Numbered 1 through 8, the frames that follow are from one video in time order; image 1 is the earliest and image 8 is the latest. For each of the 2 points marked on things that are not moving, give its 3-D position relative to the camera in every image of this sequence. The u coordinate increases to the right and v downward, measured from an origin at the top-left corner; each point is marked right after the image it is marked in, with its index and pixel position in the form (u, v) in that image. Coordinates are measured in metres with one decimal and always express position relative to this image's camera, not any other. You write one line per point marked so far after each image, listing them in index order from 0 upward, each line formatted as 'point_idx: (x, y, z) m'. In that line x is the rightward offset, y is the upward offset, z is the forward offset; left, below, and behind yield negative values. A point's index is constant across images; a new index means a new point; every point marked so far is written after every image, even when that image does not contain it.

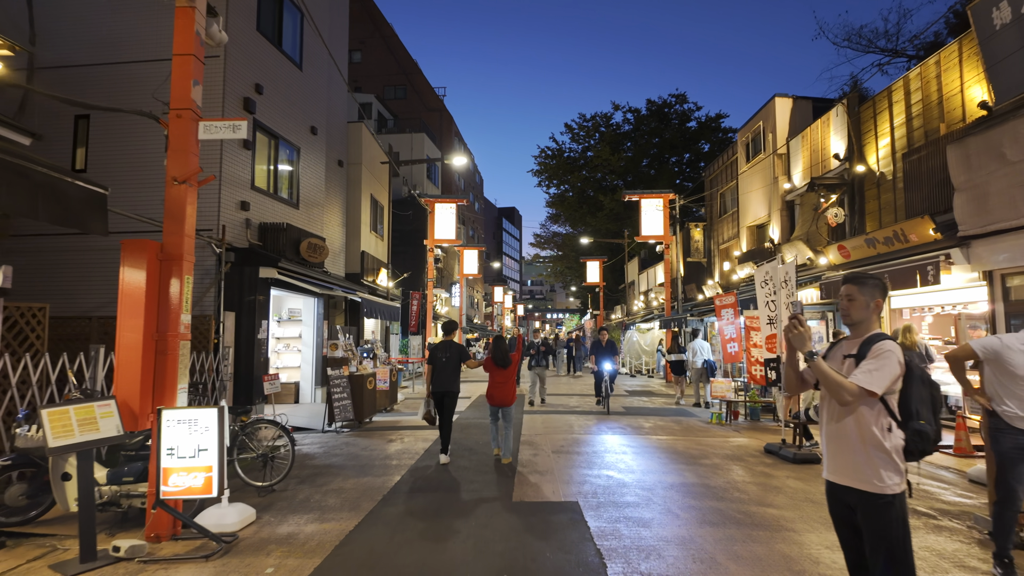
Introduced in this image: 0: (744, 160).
0: (+7.4, +4.1, +19.1) m
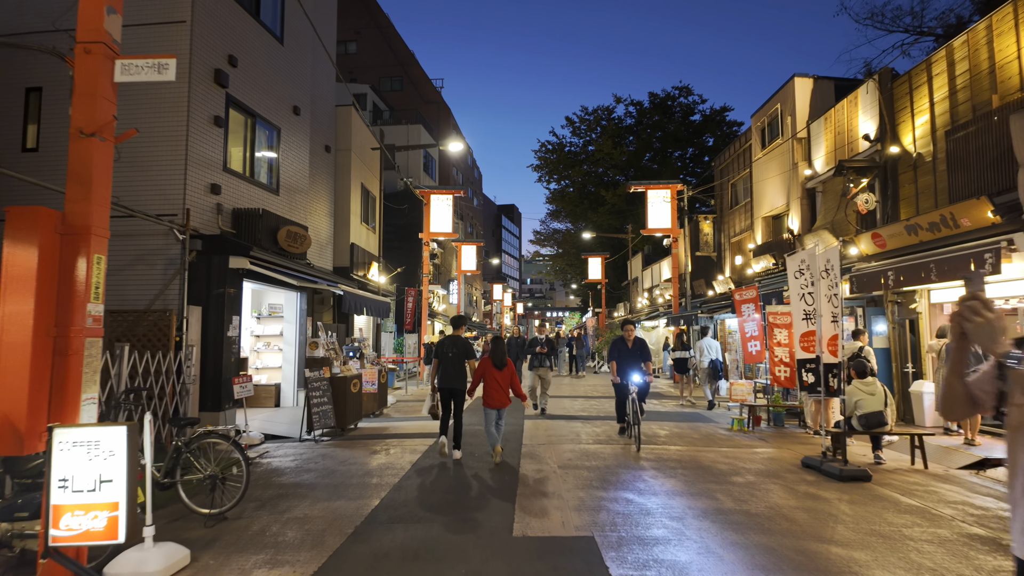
0: (+7.4, +4.3, +17.9) m
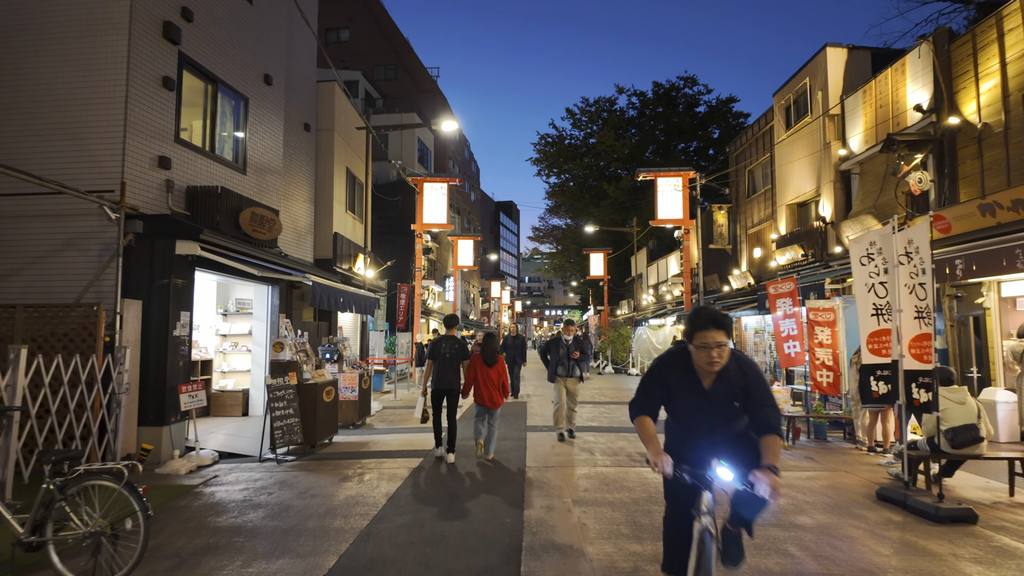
0: (+7.4, +4.4, +16.3) m
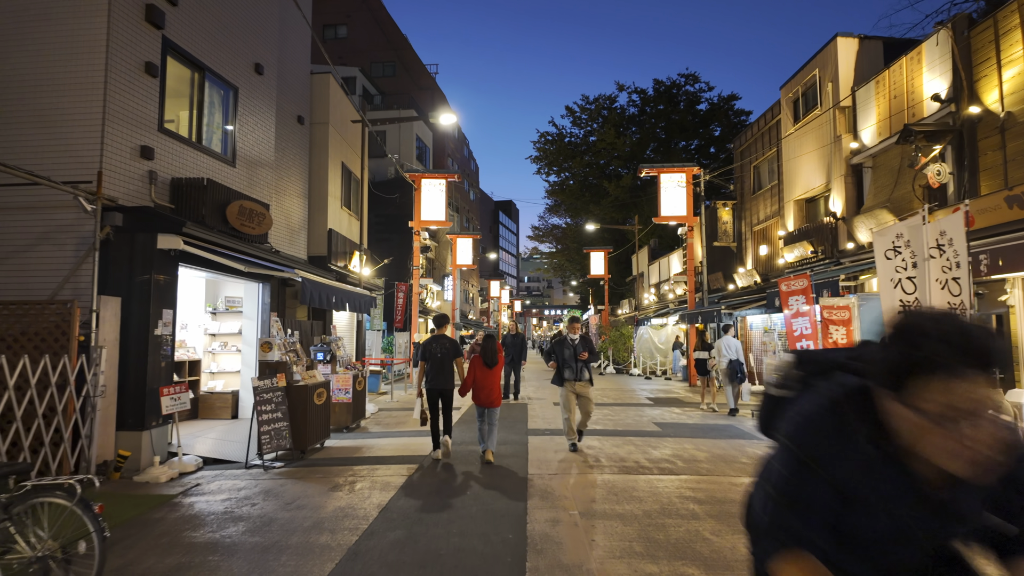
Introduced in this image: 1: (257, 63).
0: (+7.4, +4.5, +15.9) m
1: (-5.1, +4.5, +11.8) m
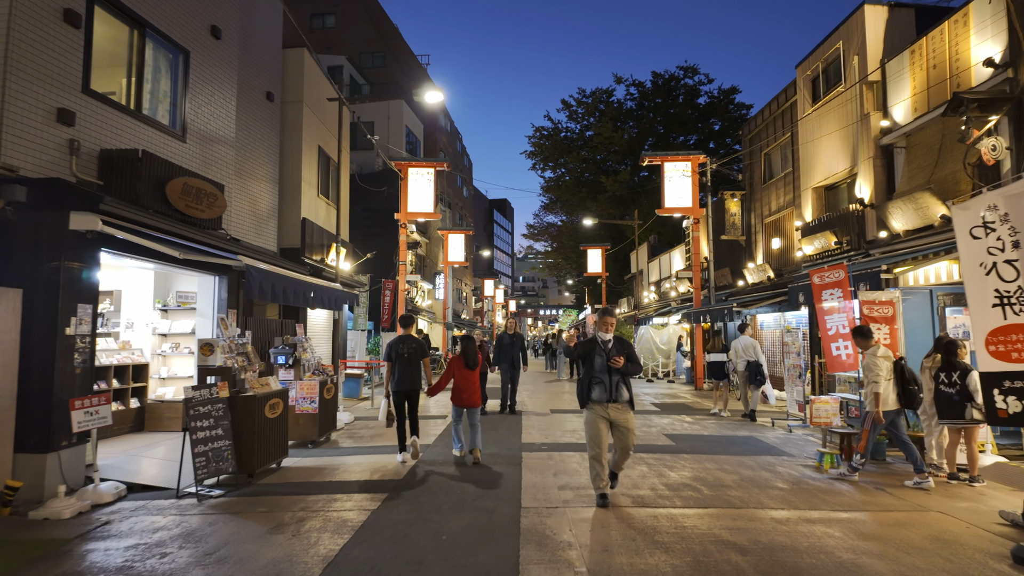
0: (+7.3, +4.6, +14.6) m
1: (-5.2, +4.6, +10.4) m
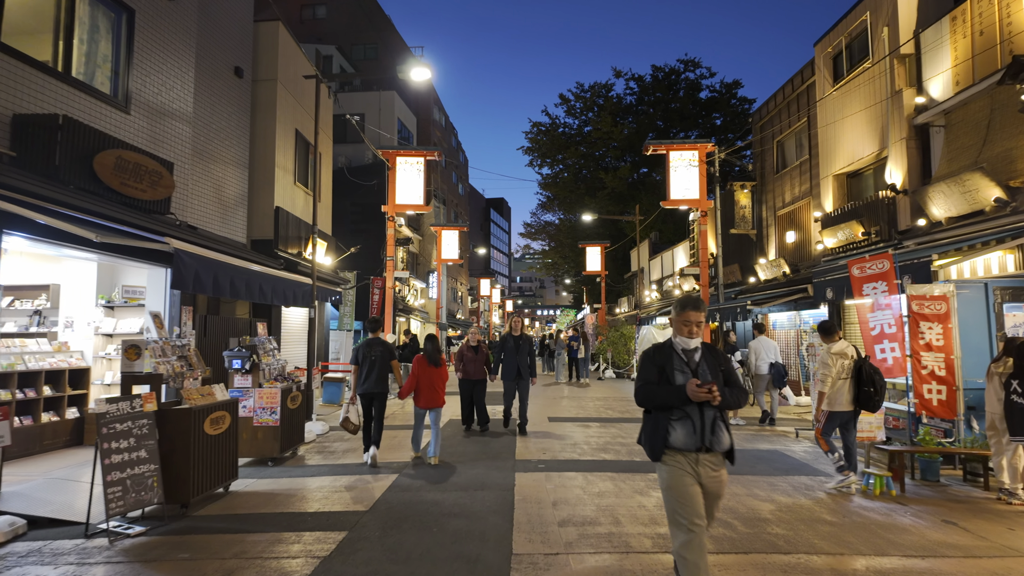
0: (+7.1, +4.7, +13.4) m
1: (-5.3, +4.7, +9.2) m
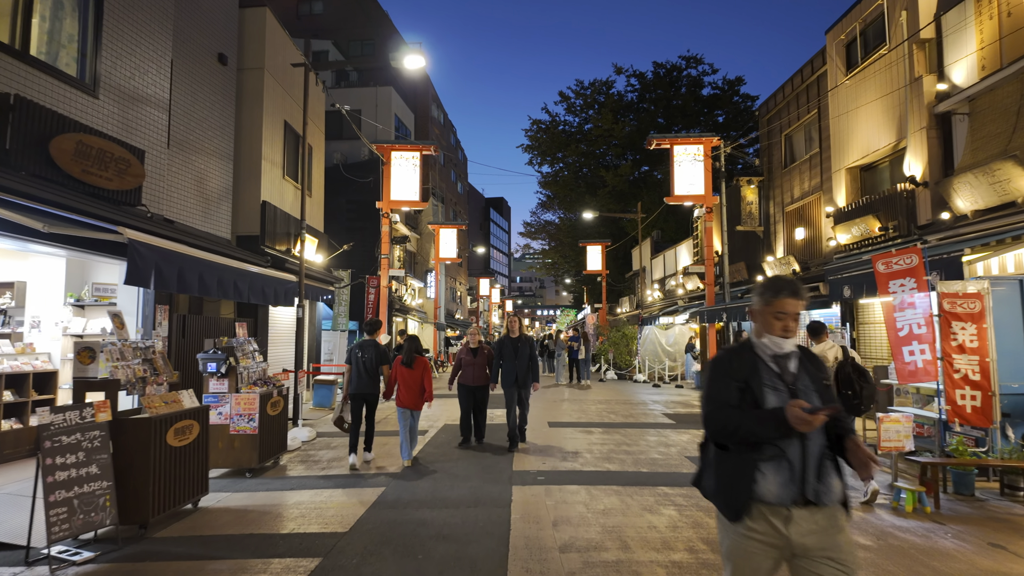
0: (+7.1, +4.7, +12.8) m
1: (-5.4, +4.7, +8.6) m
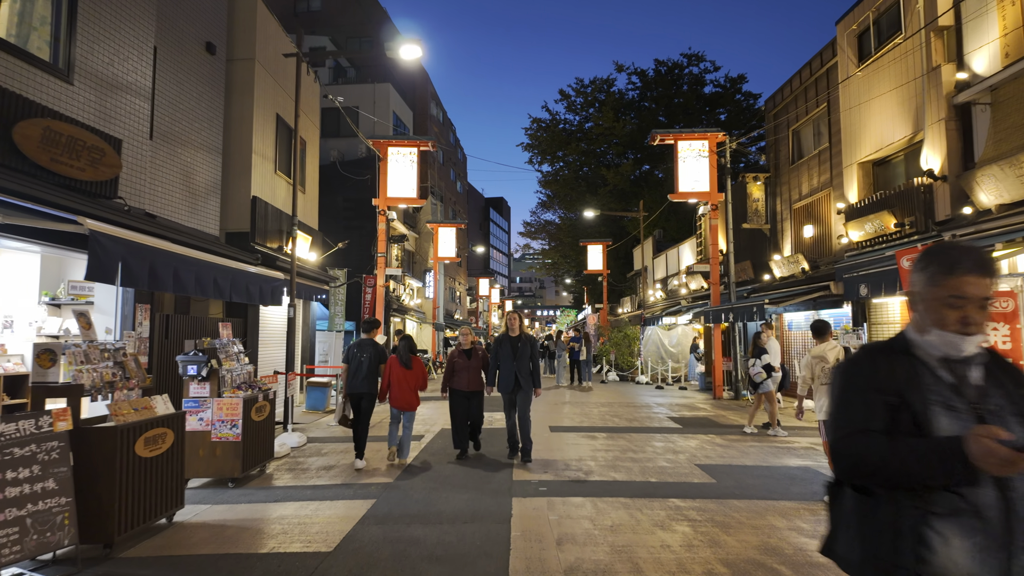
0: (+7.1, +4.7, +12.4) m
1: (-5.4, +4.7, +8.2) m
